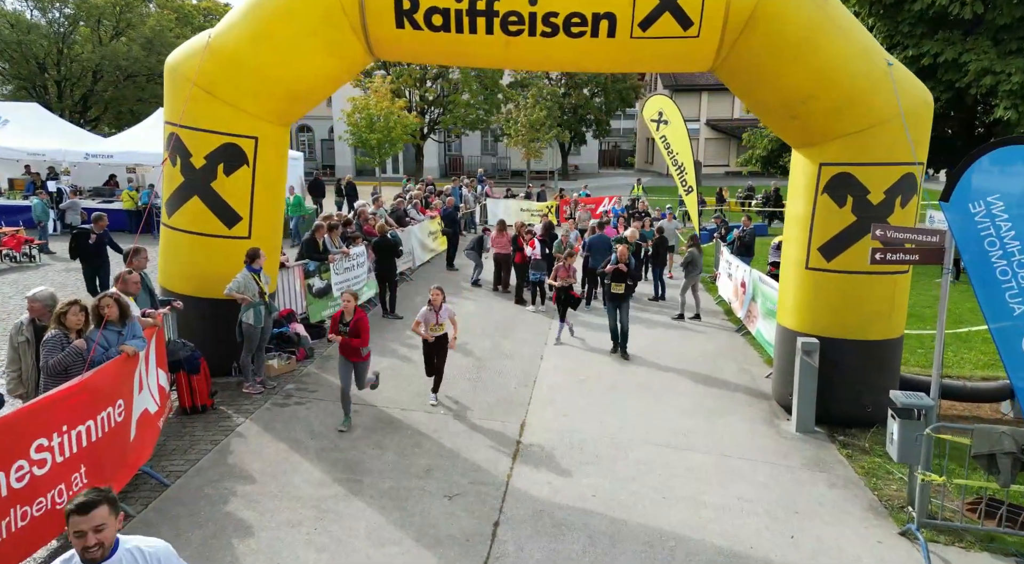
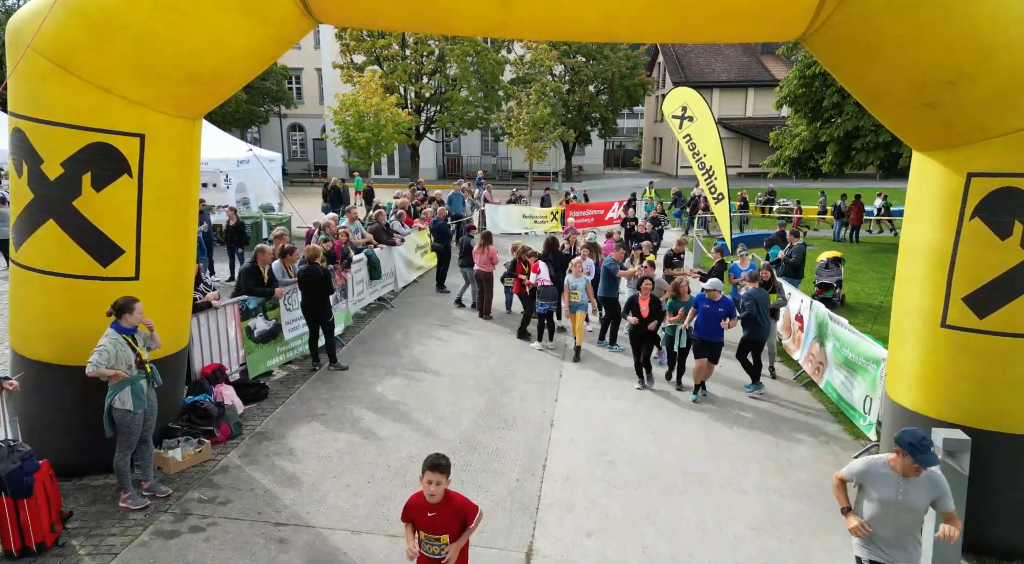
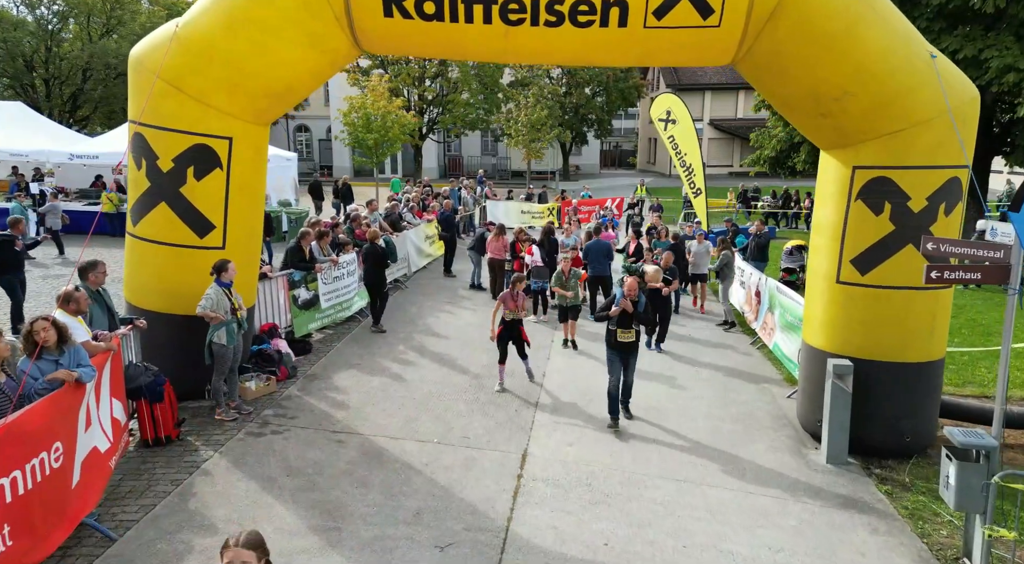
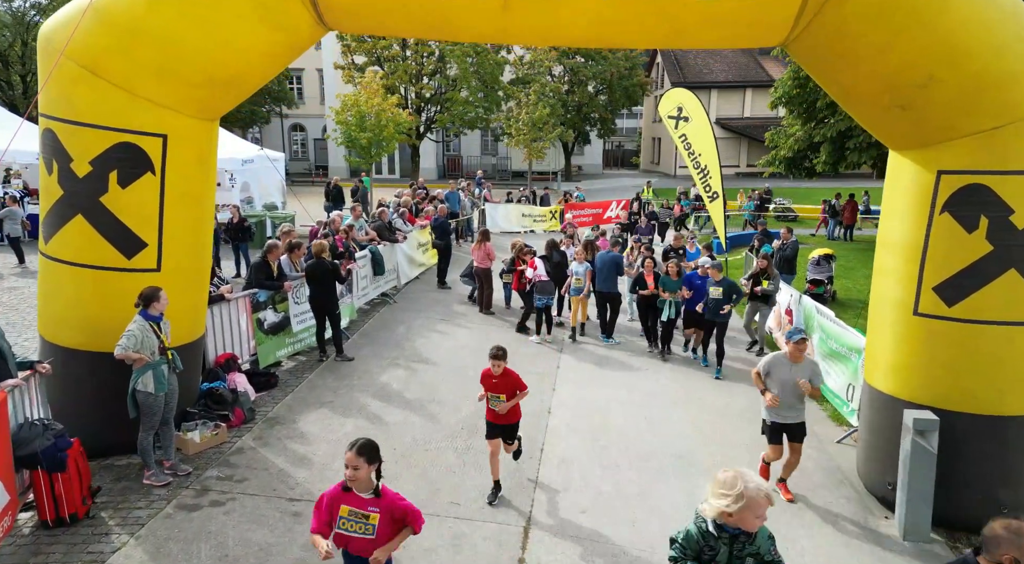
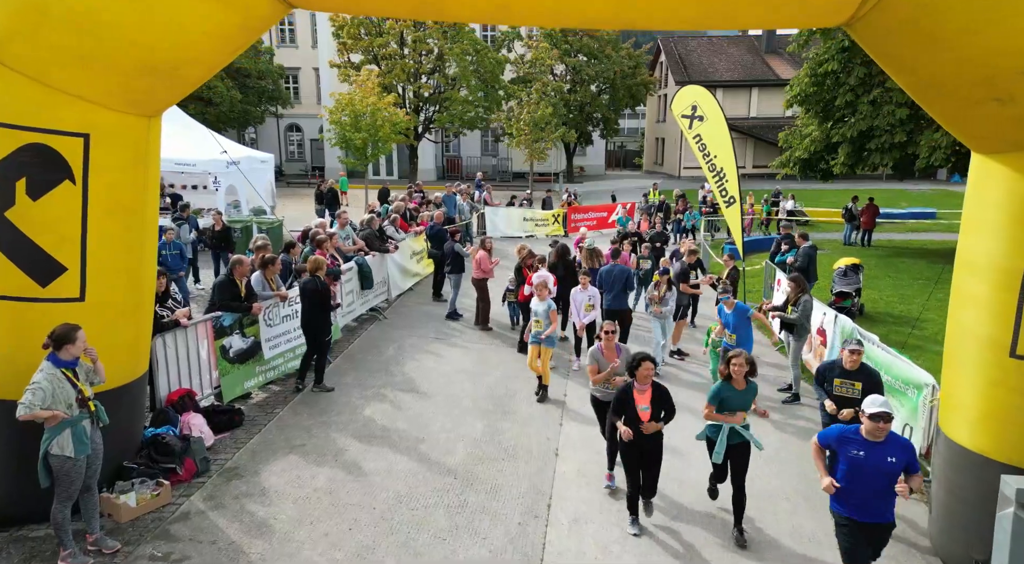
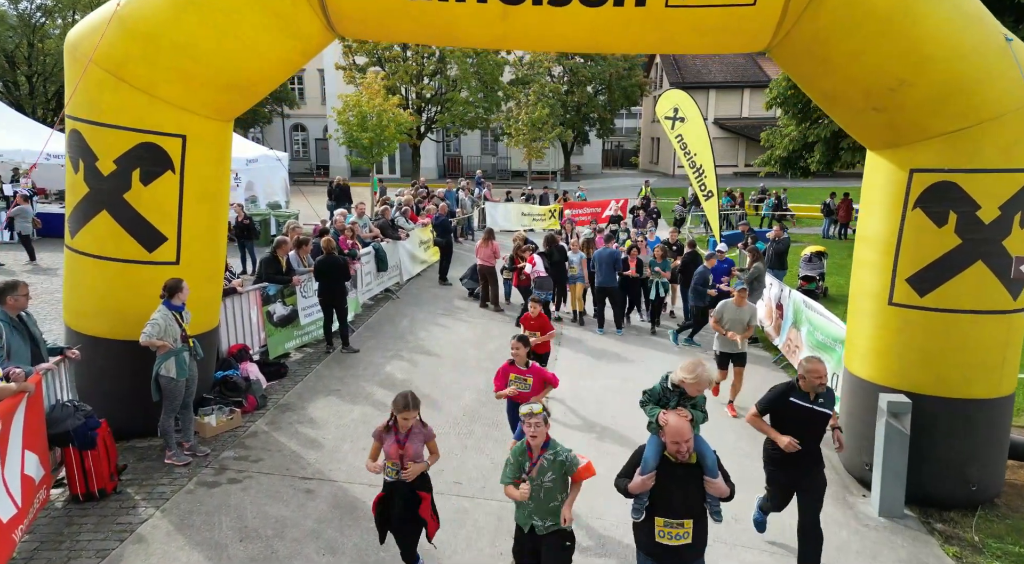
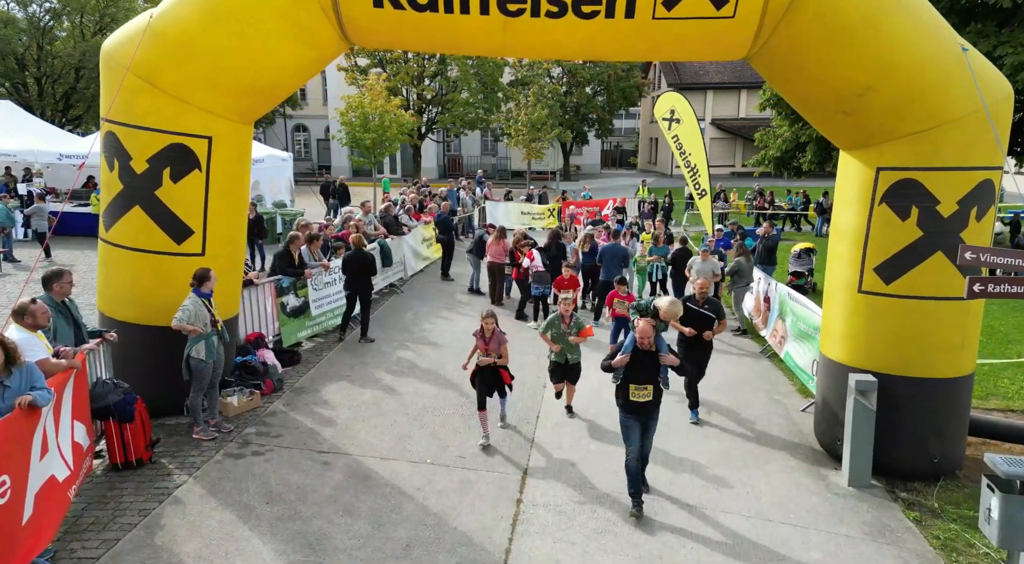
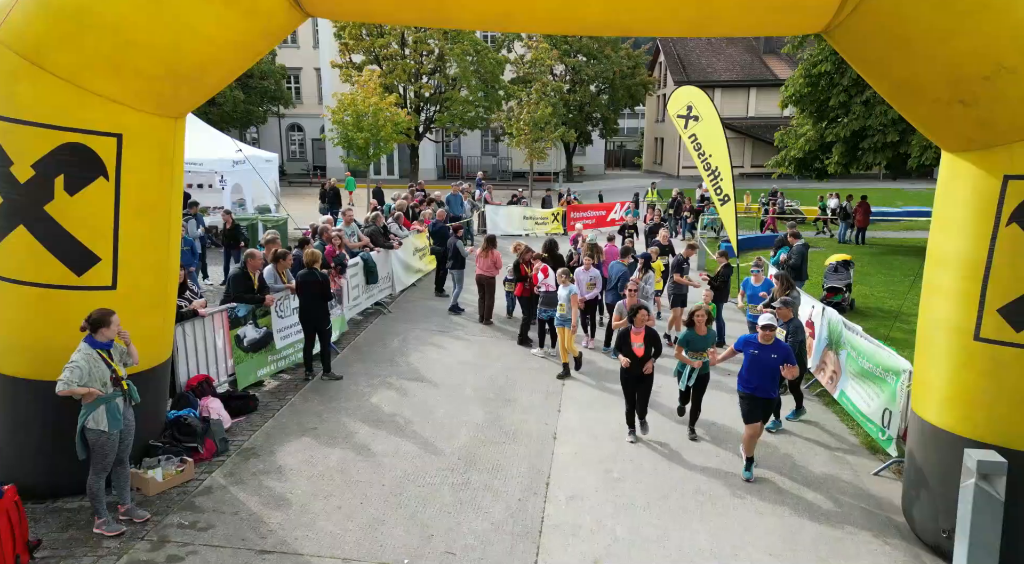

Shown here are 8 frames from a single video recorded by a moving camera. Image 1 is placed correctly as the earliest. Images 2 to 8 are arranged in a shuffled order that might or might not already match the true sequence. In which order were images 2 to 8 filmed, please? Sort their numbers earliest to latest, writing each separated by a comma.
3, 7, 6, 4, 2, 8, 5
